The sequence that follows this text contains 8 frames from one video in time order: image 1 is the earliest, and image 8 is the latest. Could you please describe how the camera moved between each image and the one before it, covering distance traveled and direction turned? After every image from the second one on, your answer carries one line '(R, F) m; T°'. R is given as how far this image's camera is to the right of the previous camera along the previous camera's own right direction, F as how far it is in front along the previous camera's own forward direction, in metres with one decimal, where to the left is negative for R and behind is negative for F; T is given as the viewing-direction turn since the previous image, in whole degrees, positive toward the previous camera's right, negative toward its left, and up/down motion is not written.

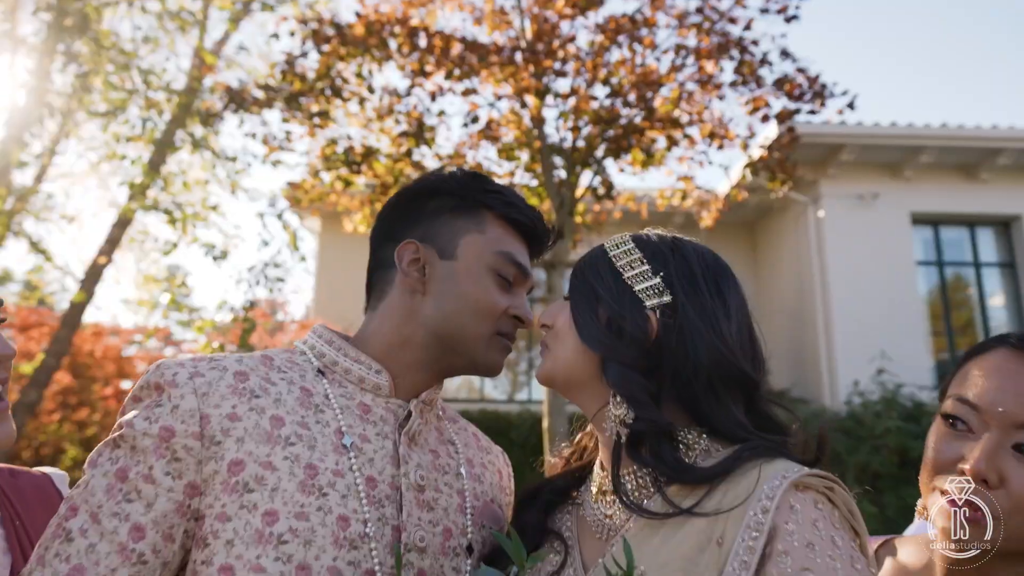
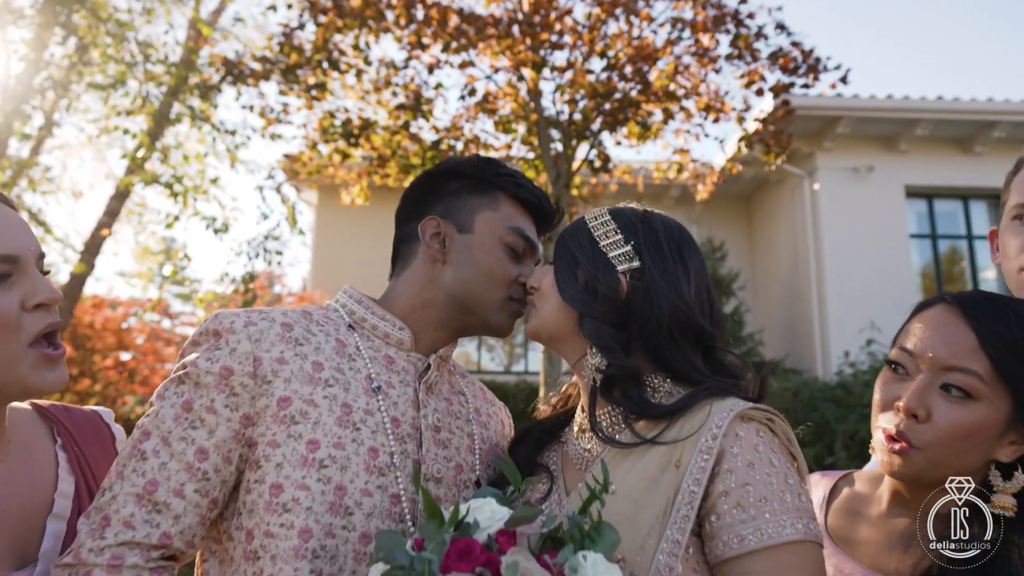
(0.0, -0.2) m; 0°
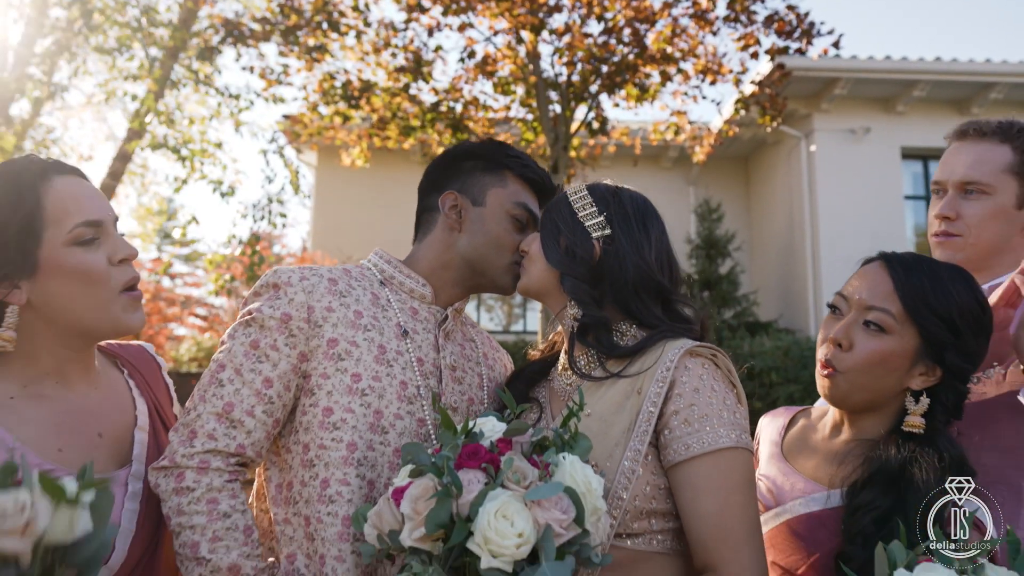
(0.0, -0.3) m; 0°
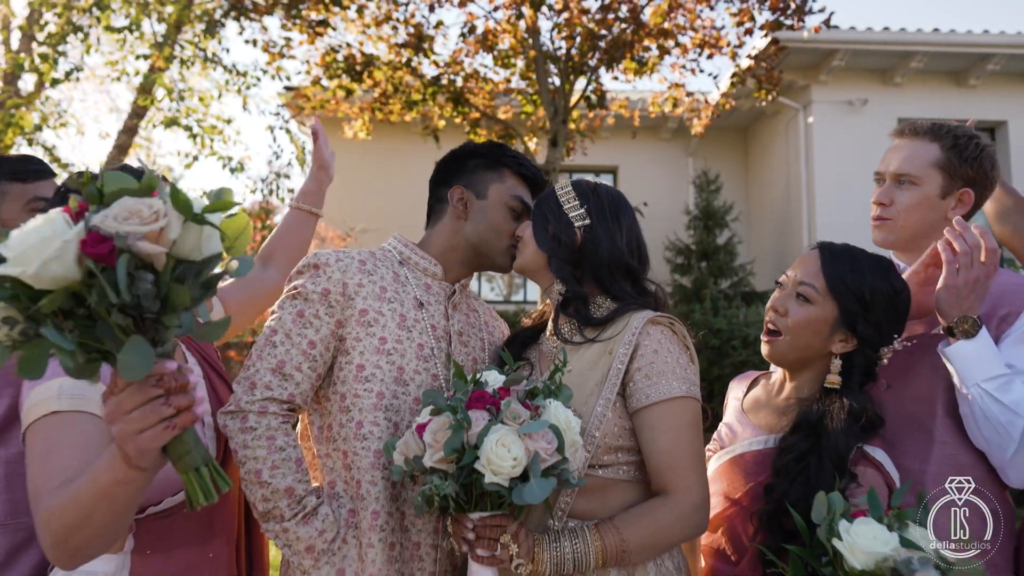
(0.0, -0.4) m; 0°
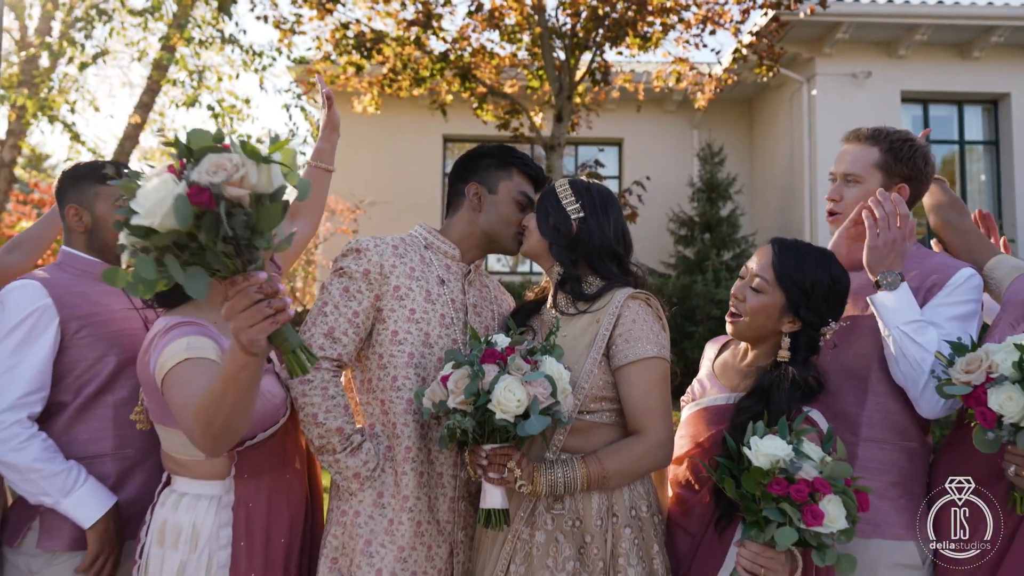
(0.0, -0.4) m; 0°
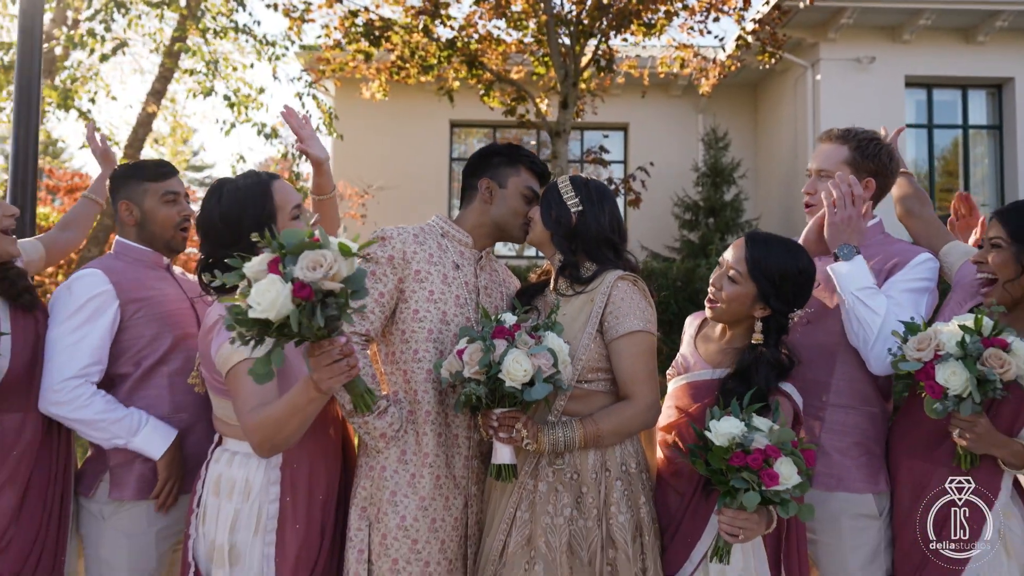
(0.0, -0.3) m; 0°
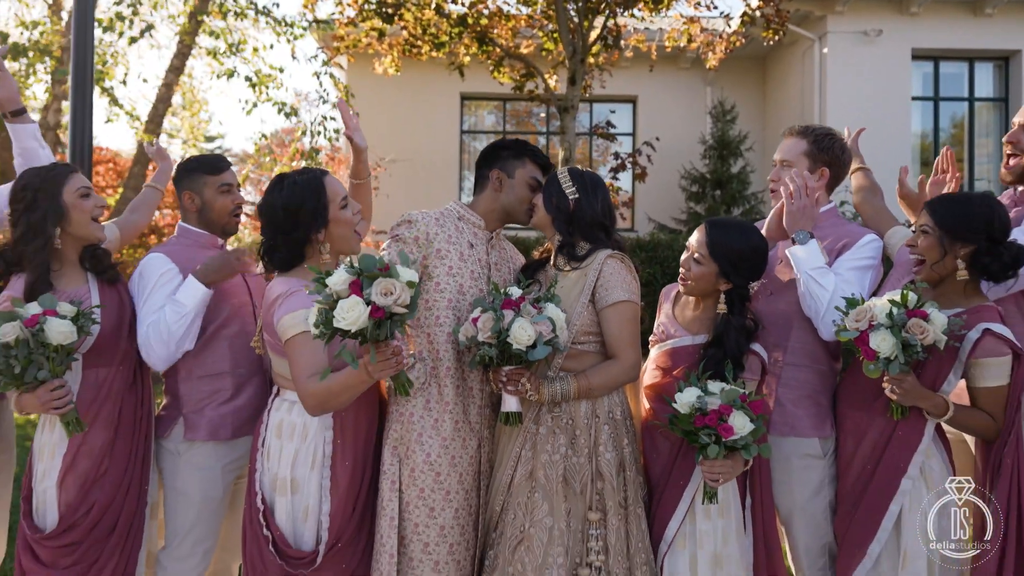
(0.0, -0.5) m; -1°
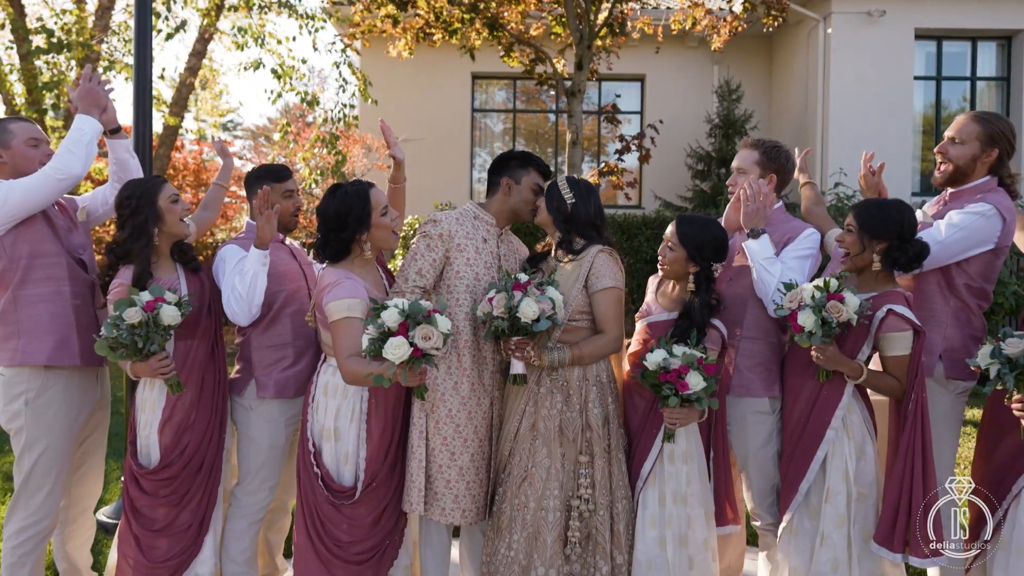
(0.0, -0.7) m; -1°
